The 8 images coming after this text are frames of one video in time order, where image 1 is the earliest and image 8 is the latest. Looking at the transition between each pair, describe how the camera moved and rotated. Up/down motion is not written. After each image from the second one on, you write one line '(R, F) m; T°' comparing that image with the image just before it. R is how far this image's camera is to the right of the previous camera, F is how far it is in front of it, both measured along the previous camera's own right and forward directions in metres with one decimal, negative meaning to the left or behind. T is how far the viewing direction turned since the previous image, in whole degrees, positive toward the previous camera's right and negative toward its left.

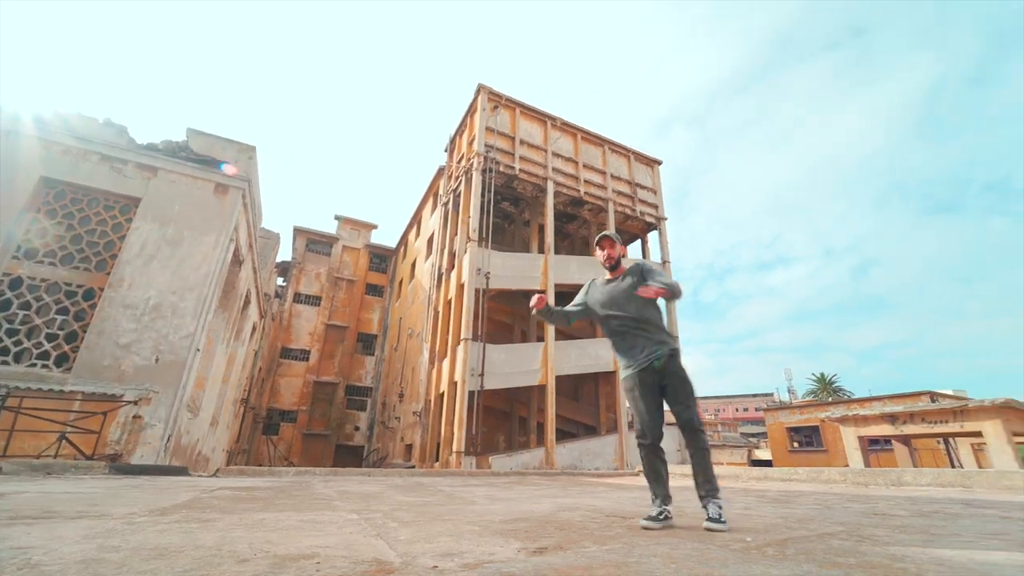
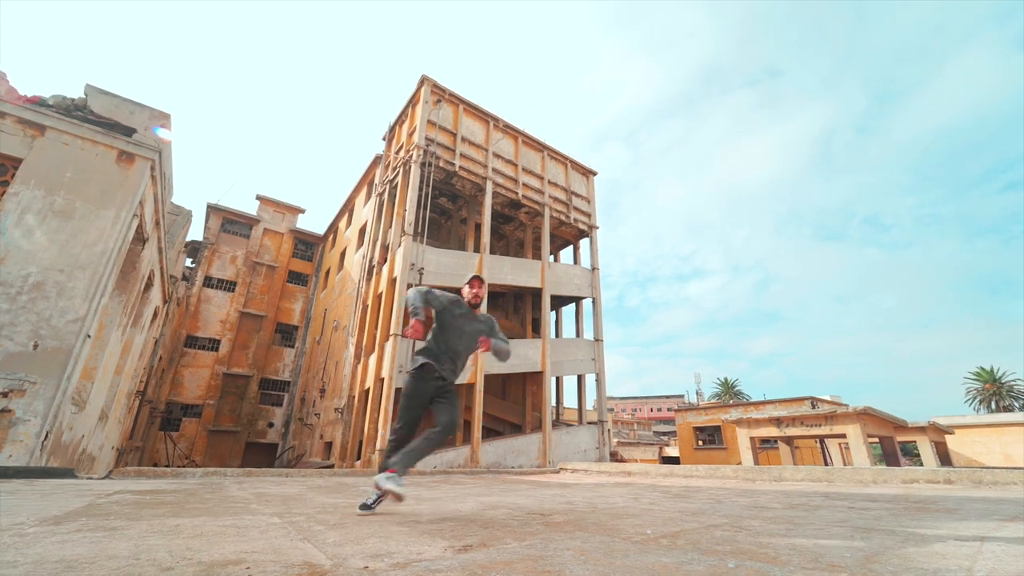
(0.0, -0.1) m; +9°
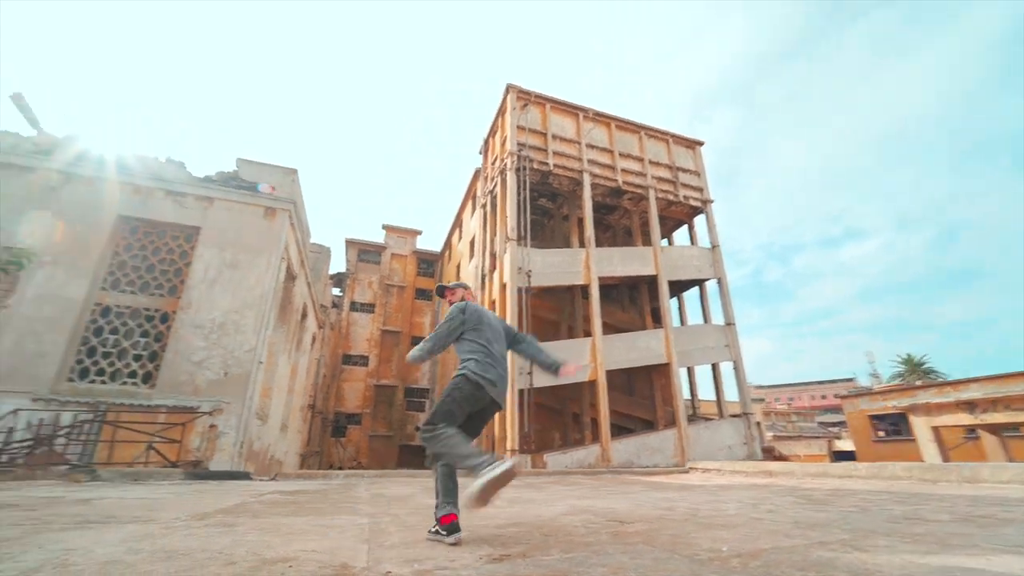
(+0.3, +0.1) m; -15°
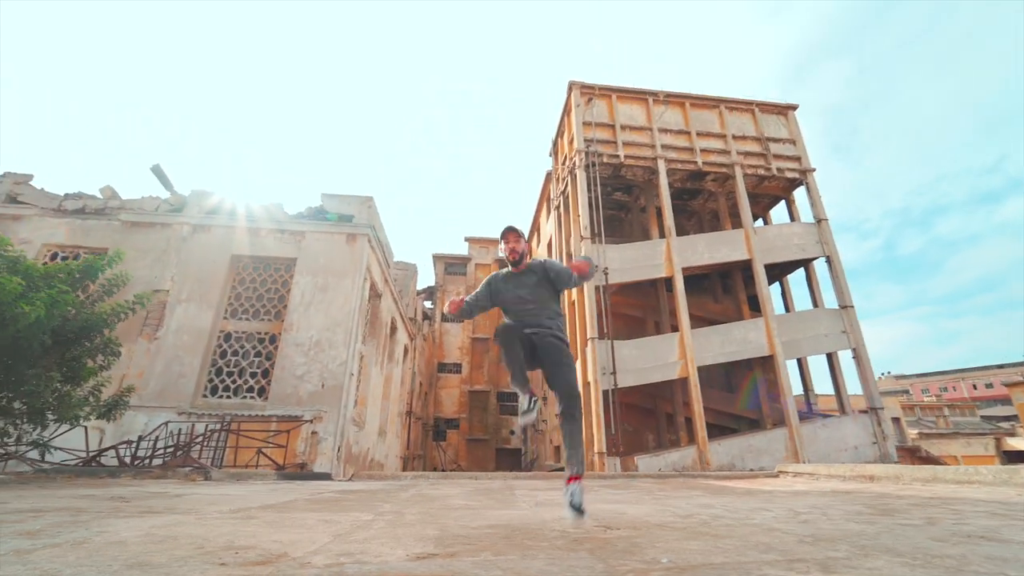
(+0.5, 0.0) m; -12°
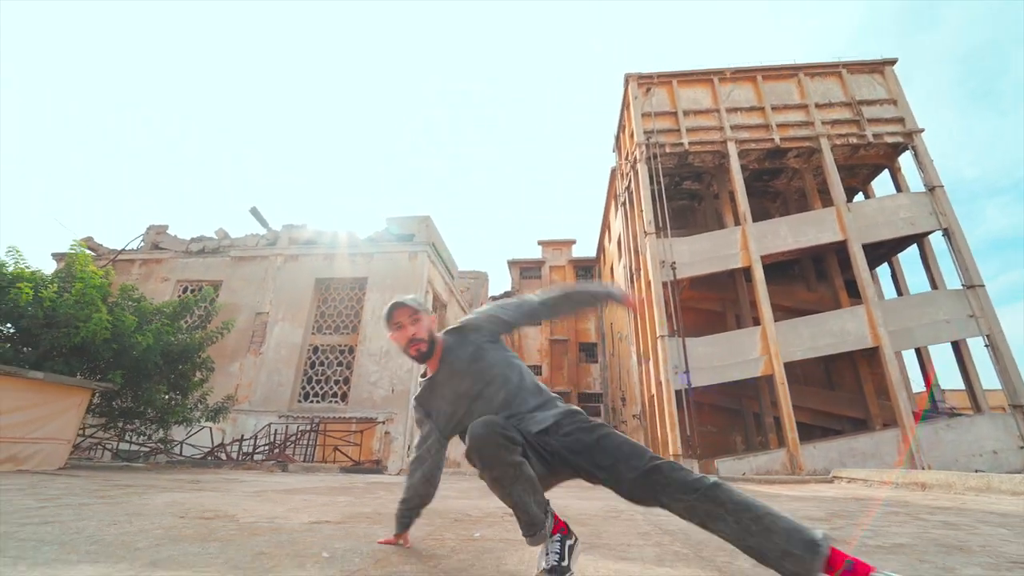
(+0.8, -0.3) m; -11°
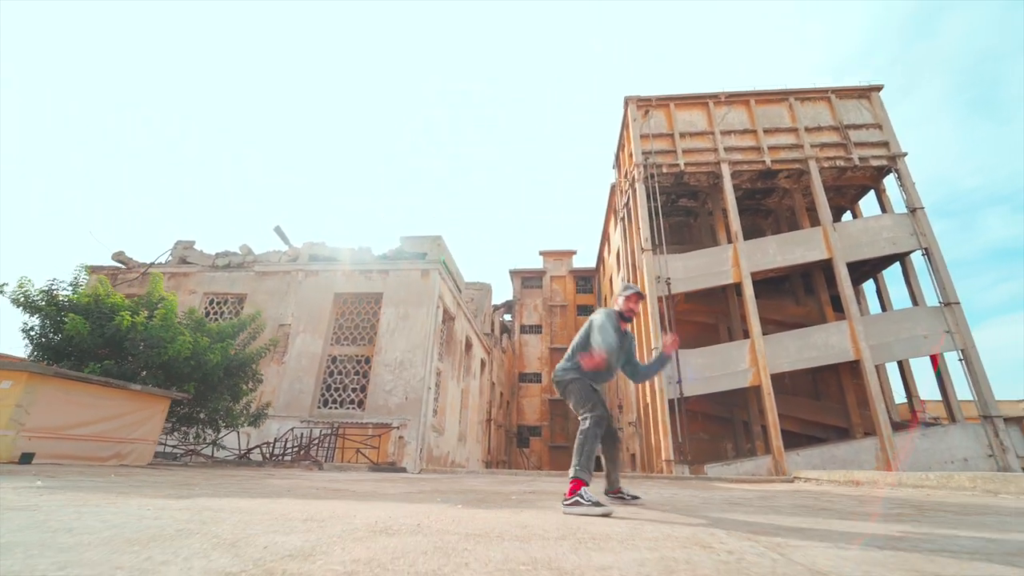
(-0.1, -0.9) m; 0°
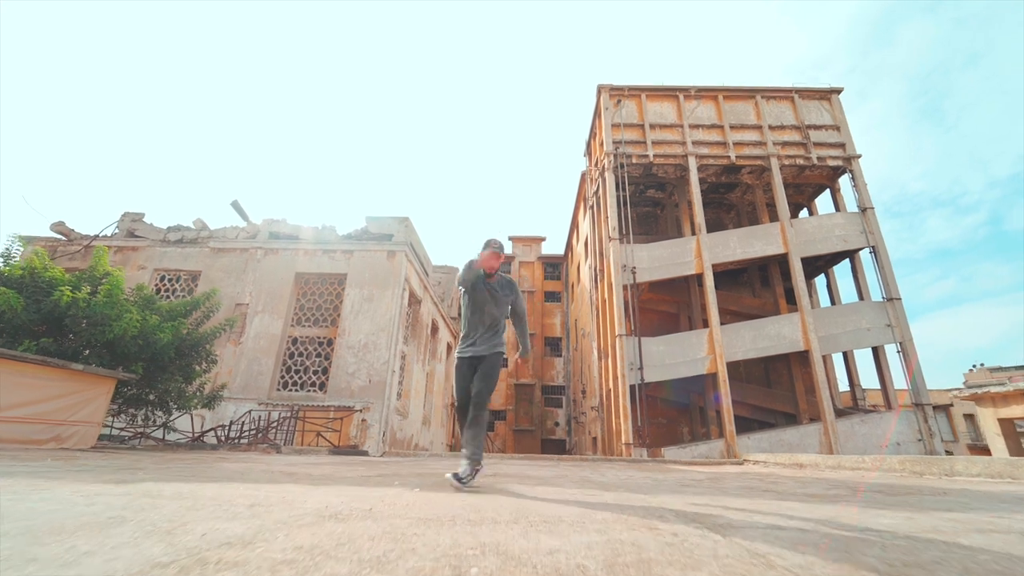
(0.0, 0.0) m; +4°
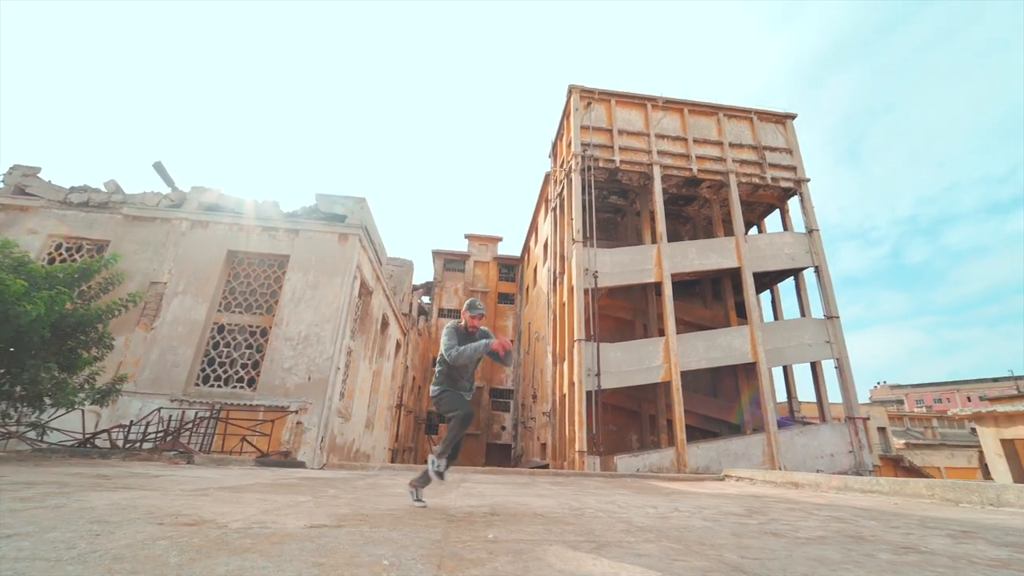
(-0.4, +0.8) m; +7°
